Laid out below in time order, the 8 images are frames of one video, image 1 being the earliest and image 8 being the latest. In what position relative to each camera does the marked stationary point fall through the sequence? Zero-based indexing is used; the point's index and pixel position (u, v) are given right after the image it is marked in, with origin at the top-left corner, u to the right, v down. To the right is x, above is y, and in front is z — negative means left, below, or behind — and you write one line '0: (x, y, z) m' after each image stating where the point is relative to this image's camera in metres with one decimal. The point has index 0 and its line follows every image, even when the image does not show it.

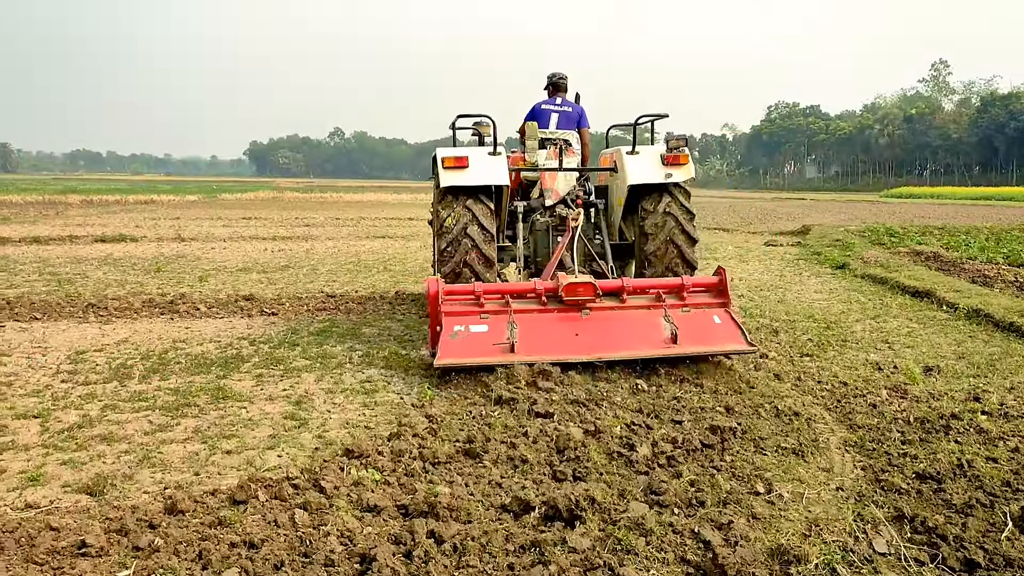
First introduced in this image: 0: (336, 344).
0: (-1.1, -0.4, +5.7) m
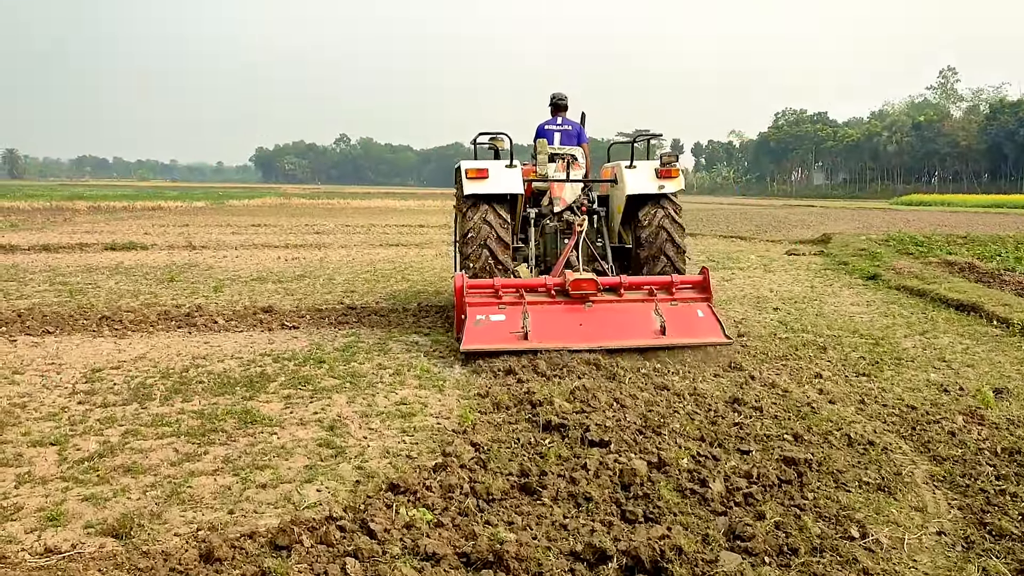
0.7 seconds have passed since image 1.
0: (-0.9, -0.4, +5.5) m
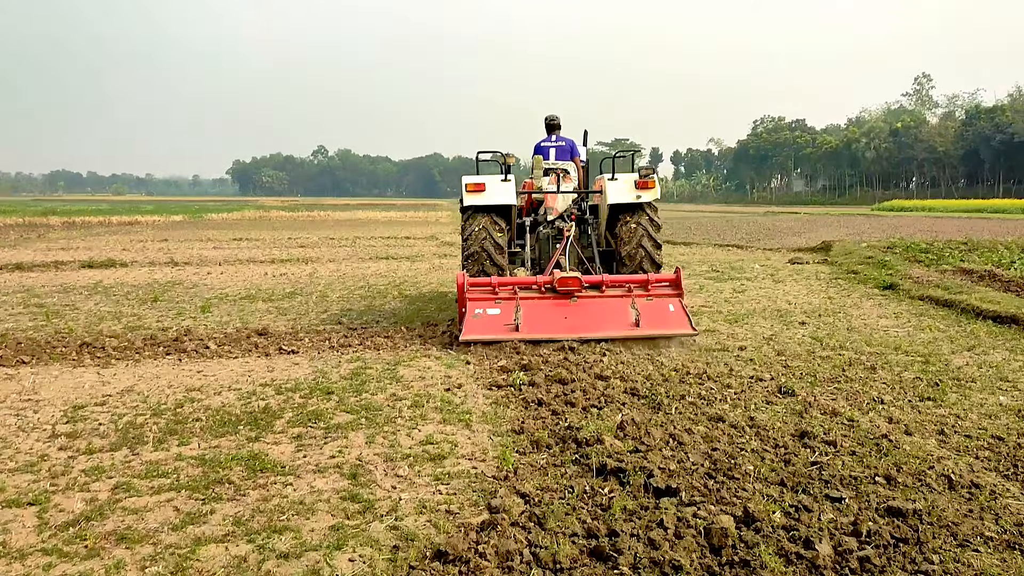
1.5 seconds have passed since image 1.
0: (-0.8, -0.6, +5.0) m
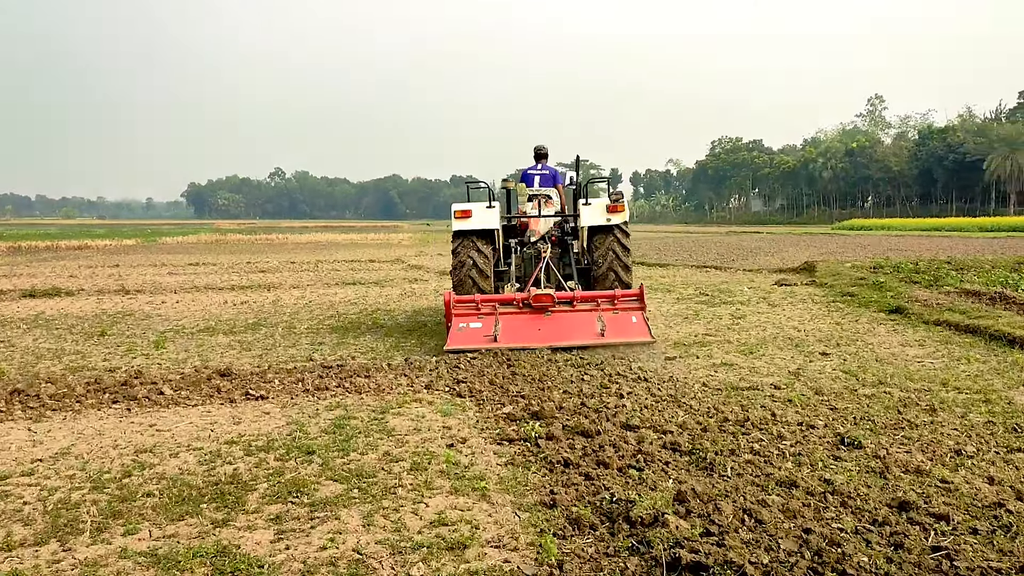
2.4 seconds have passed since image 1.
0: (-0.7, -0.7, +4.2) m
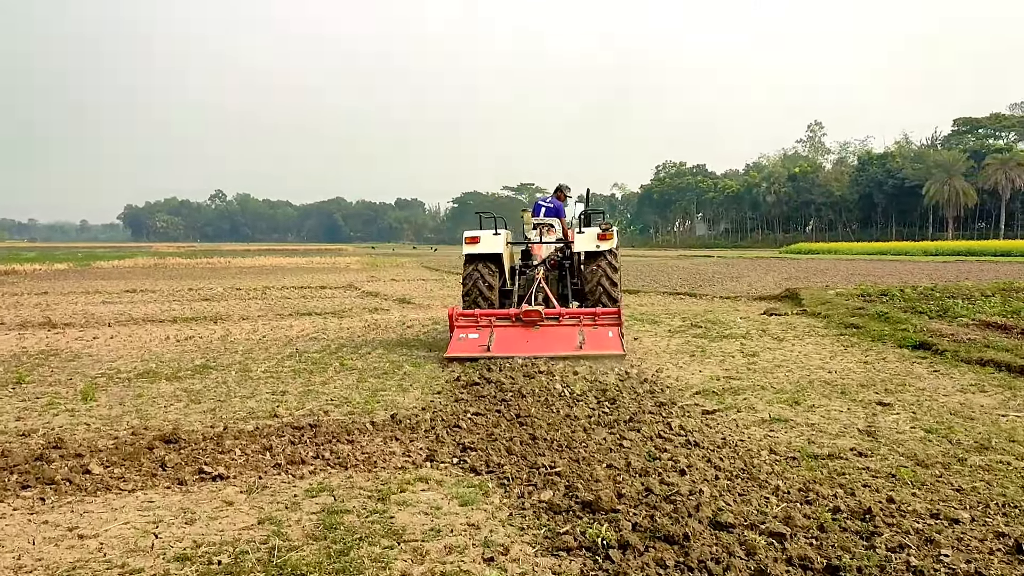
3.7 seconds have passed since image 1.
0: (-0.5, -0.9, +3.0) m
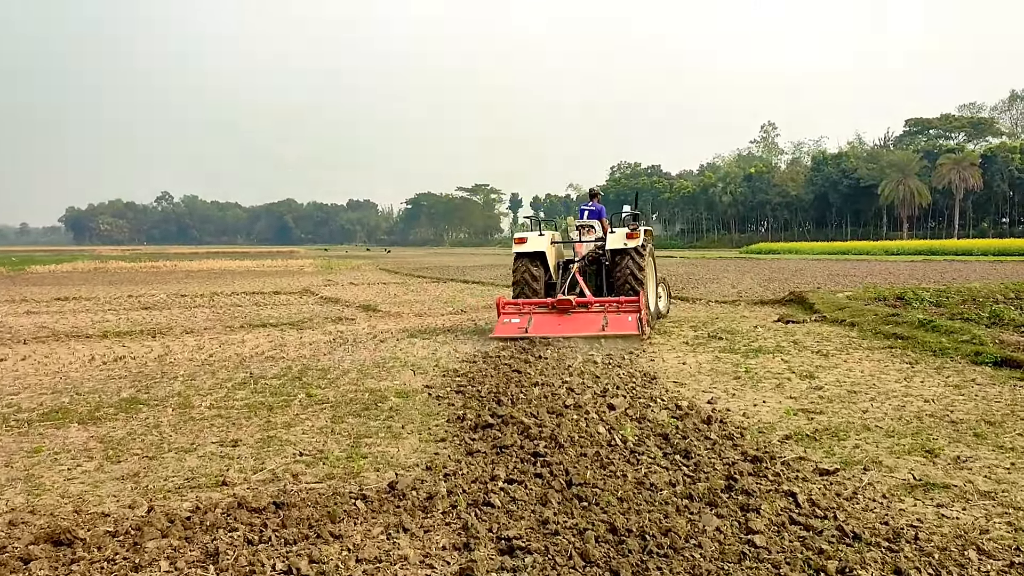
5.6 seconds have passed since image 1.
0: (-0.1, -1.0, +1.4) m
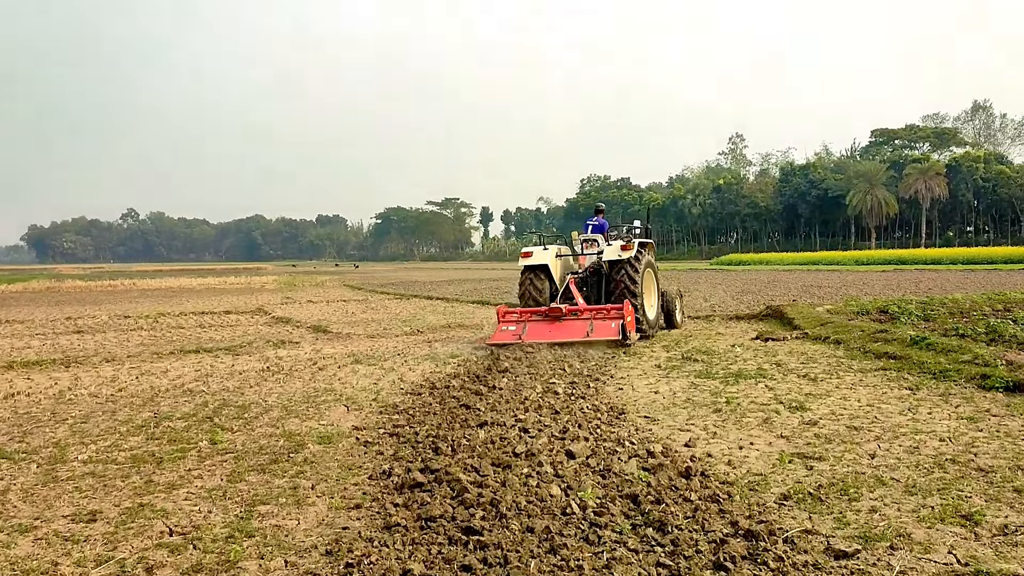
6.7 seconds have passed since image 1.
0: (-0.3, -1.1, +0.4) m
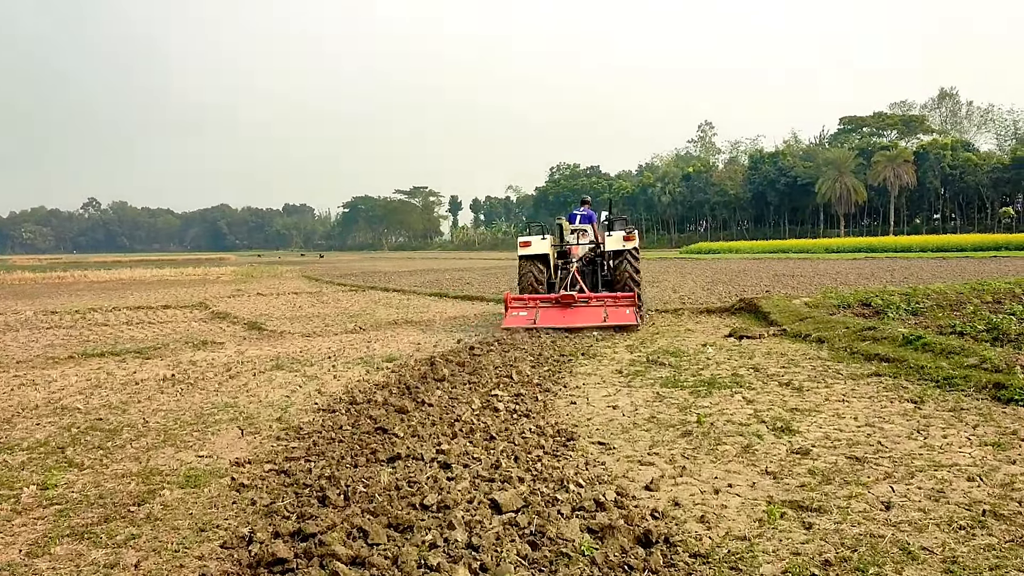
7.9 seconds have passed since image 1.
0: (-0.6, -1.1, -0.8) m
